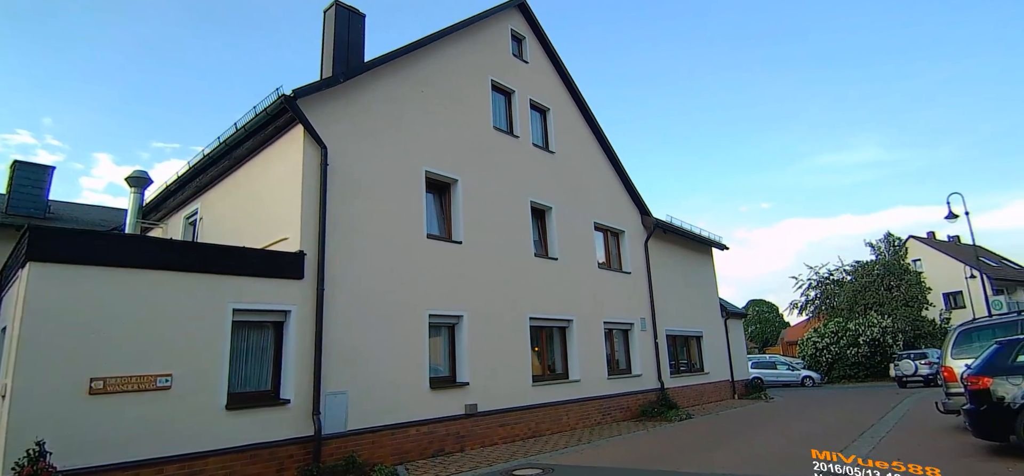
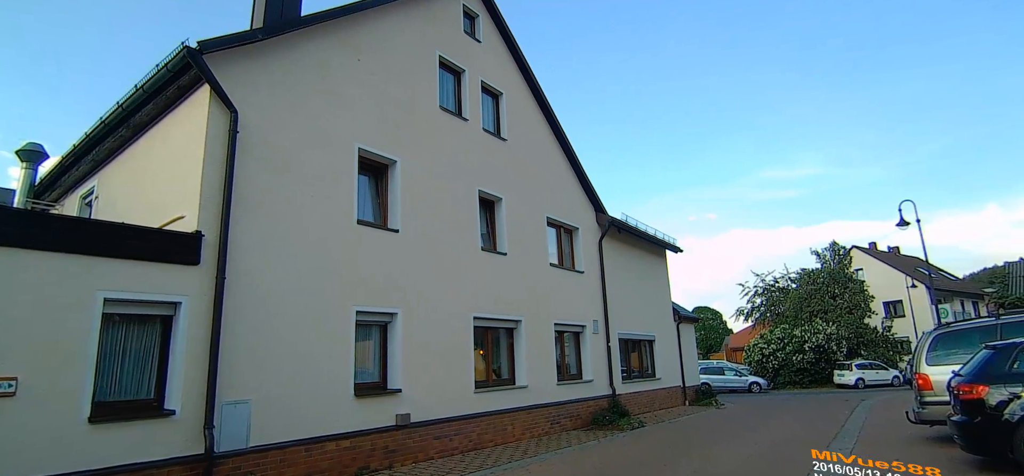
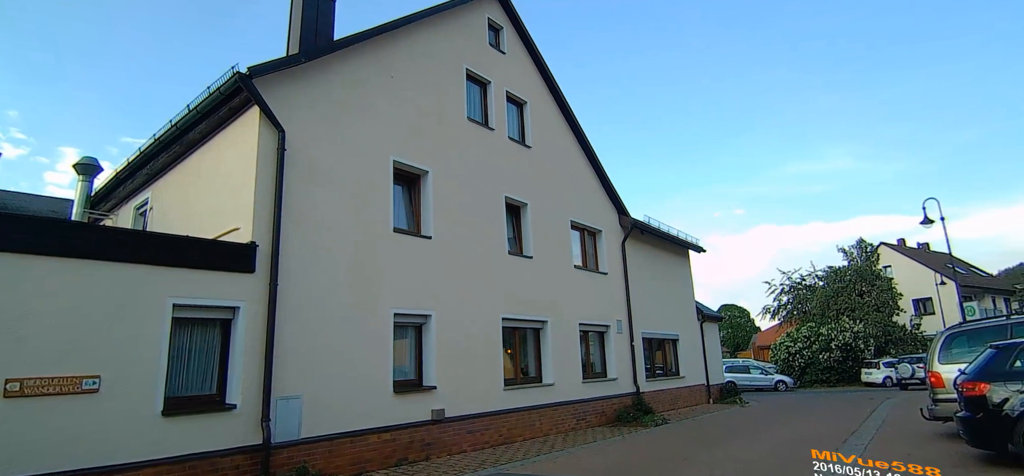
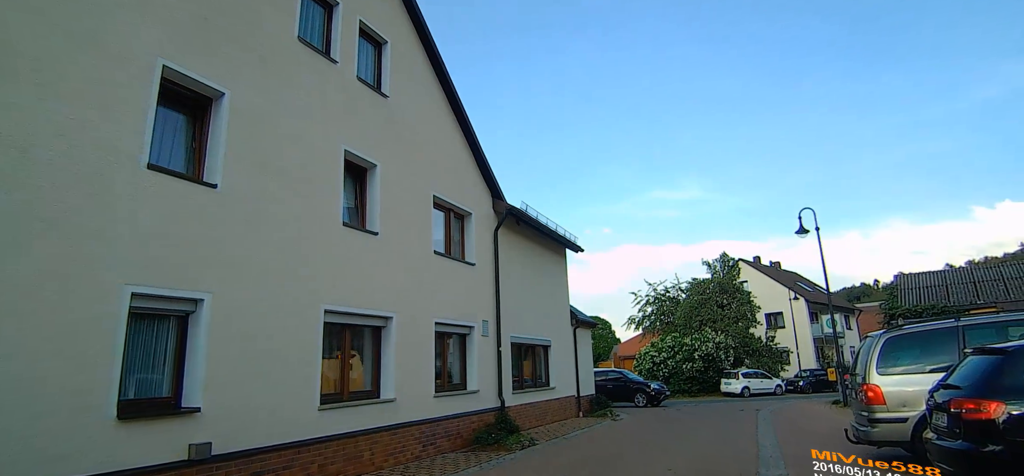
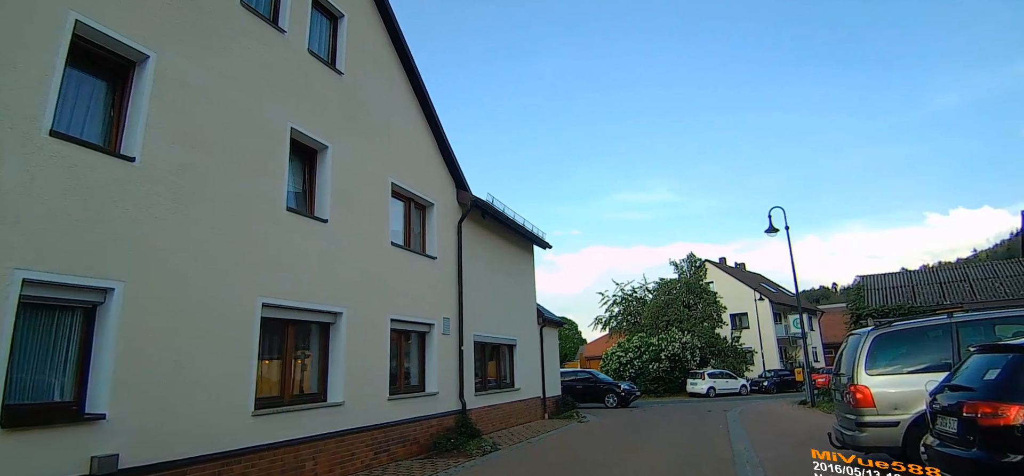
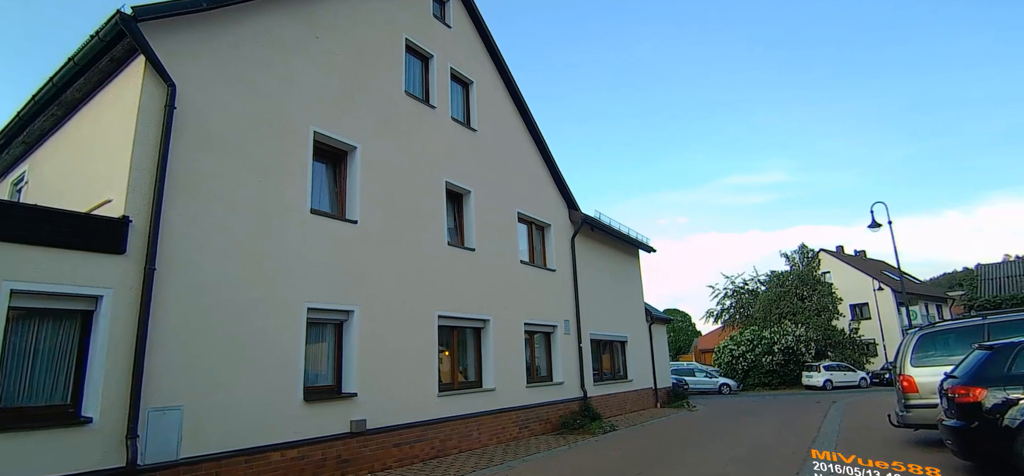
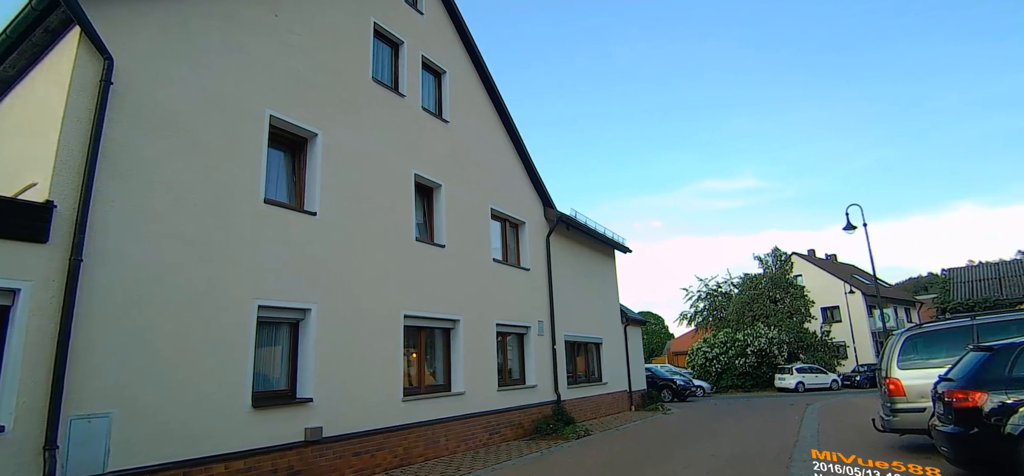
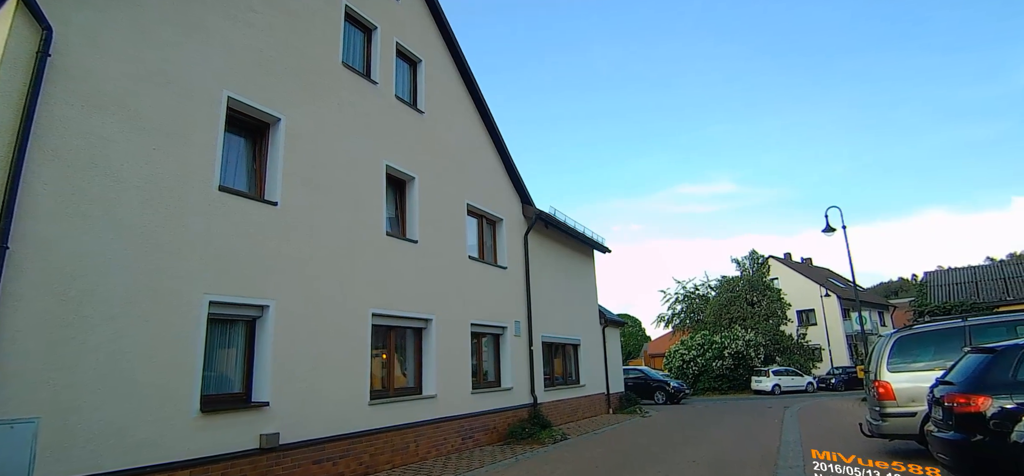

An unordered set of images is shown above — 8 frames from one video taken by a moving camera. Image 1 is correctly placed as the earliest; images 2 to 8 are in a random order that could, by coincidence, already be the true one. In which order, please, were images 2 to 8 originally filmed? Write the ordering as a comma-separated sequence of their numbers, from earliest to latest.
3, 2, 6, 7, 8, 4, 5
